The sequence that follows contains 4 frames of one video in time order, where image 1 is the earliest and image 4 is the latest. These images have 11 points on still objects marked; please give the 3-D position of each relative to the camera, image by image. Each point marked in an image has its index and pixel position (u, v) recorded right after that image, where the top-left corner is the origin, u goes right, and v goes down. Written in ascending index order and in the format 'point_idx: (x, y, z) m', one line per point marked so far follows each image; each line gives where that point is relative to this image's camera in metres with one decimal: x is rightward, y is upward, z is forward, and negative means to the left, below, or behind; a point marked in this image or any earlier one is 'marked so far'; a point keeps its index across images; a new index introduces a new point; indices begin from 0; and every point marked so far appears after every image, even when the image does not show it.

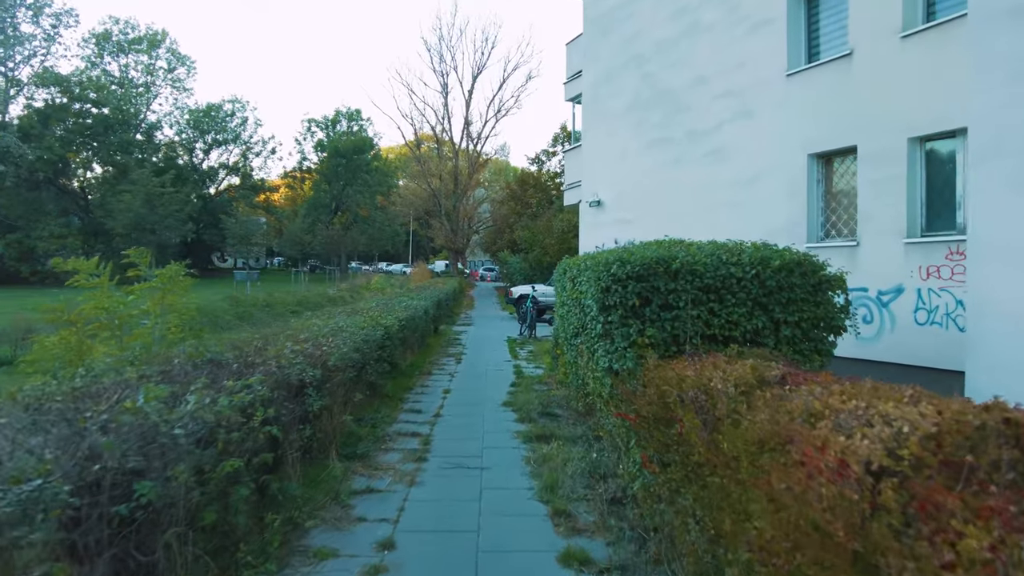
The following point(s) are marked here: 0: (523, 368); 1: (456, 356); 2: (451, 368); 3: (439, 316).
0: (+0.2, -1.3, +11.6) m
1: (-1.0, -1.3, +13.1) m
2: (-1.0, -1.3, +11.8) m
3: (-1.7, -0.7, +17.1) m
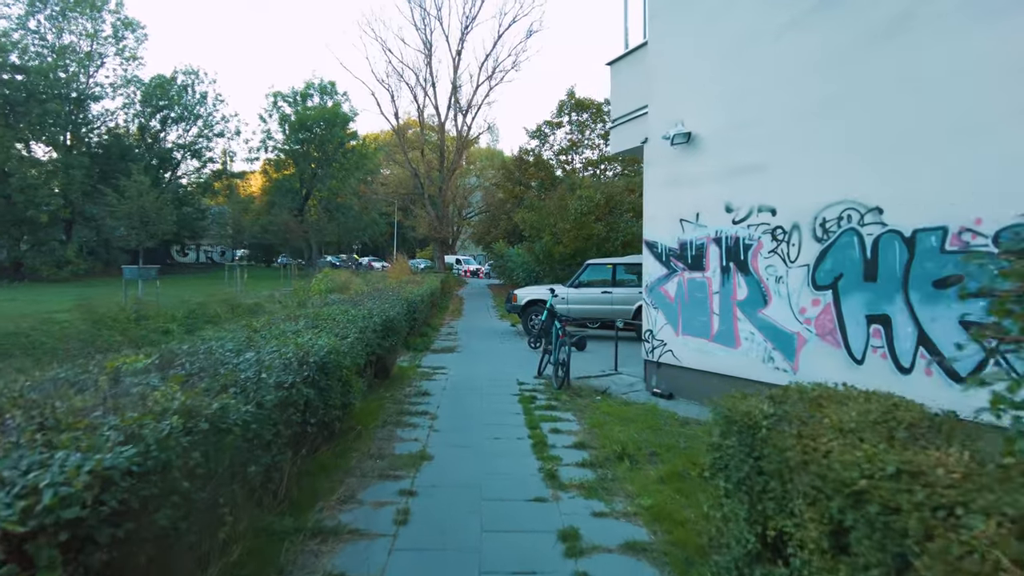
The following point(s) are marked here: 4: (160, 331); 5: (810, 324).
0: (+0.4, -1.5, +3.8) m
1: (-0.8, -1.4, +5.2) m
2: (-0.8, -1.5, +3.9) m
3: (-1.6, -0.8, +9.2) m
4: (-6.3, -0.8, +12.7) m
5: (+3.2, -0.4, +7.5) m
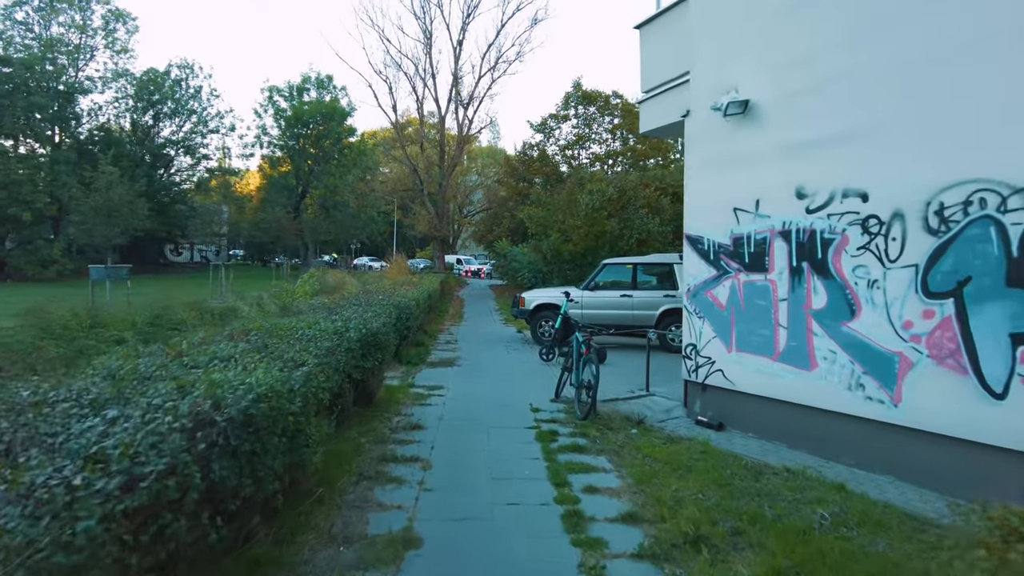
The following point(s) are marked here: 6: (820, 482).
0: (+0.6, -1.5, +2.0) m
1: (-0.7, -1.5, +3.4) m
2: (-0.6, -1.5, +2.2) m
3: (-1.4, -0.8, +7.4) m
4: (-6.2, -0.8, +10.9) m
5: (+3.3, -0.4, +5.7) m
6: (+2.4, -1.5, +5.5) m
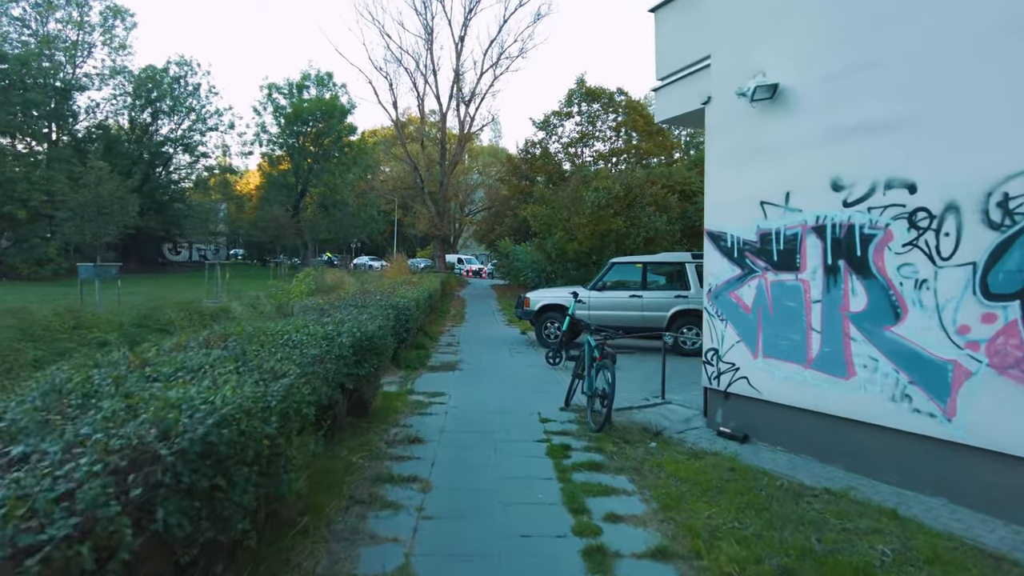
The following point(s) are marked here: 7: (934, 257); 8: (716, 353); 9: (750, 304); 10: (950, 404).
0: (+0.6, -1.5, +1.4) m
1: (-0.6, -1.5, +2.8) m
2: (-0.6, -1.5, +1.6) m
3: (-1.3, -0.8, +6.8) m
4: (-6.1, -0.8, +10.3) m
5: (+3.4, -0.5, +5.1) m
6: (+2.5, -1.5, +4.9) m
7: (+3.2, +0.2, +5.4) m
8: (+2.2, -0.7, +7.6) m
9: (+2.4, -0.2, +7.1) m
10: (+3.3, -0.9, +5.3) m
